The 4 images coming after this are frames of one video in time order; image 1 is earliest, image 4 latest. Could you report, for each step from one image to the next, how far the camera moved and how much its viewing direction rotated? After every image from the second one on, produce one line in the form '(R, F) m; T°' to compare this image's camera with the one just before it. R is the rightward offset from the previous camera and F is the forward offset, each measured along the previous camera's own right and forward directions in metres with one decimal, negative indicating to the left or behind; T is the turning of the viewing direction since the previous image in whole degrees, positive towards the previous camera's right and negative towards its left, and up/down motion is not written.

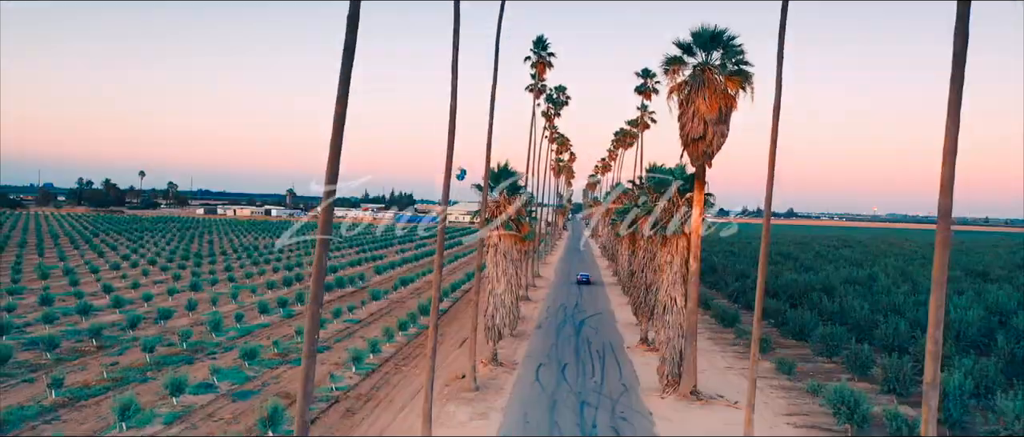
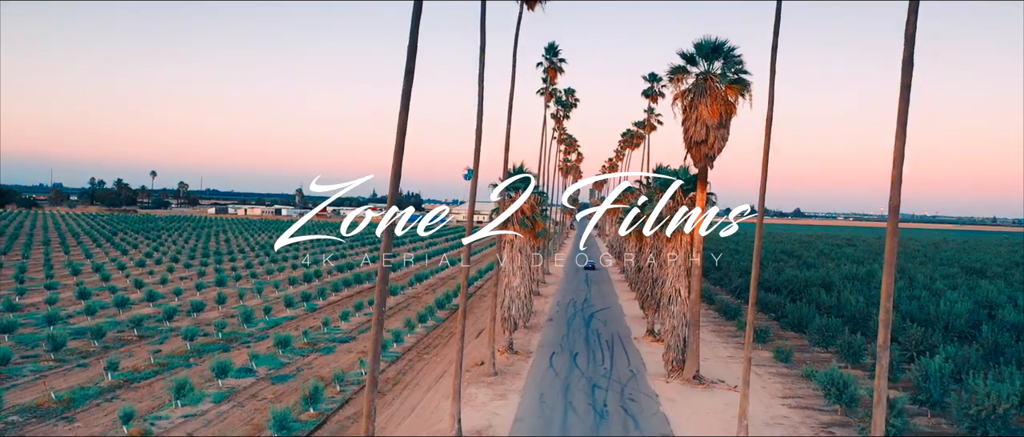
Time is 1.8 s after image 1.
(-0.3, -1.5) m; -1°
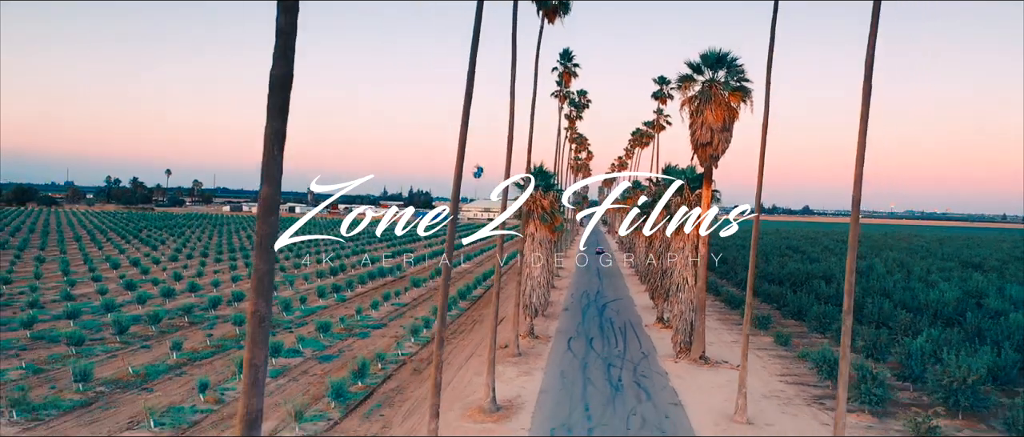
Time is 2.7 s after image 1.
(-0.5, -2.0) m; -1°
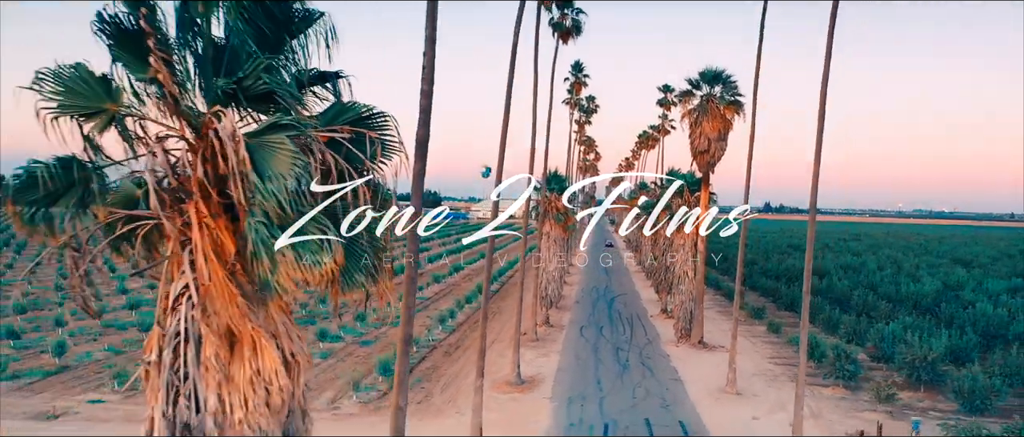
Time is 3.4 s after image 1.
(-0.4, -2.6) m; -1°
